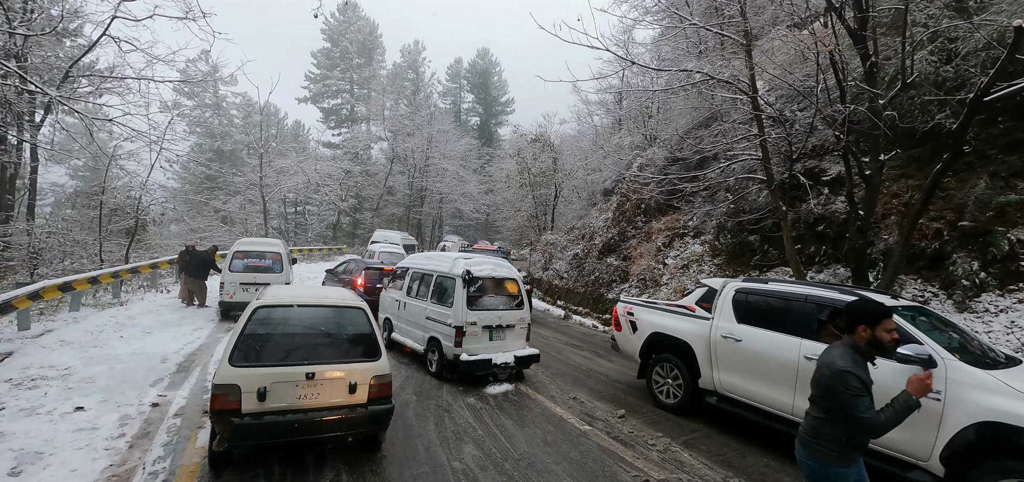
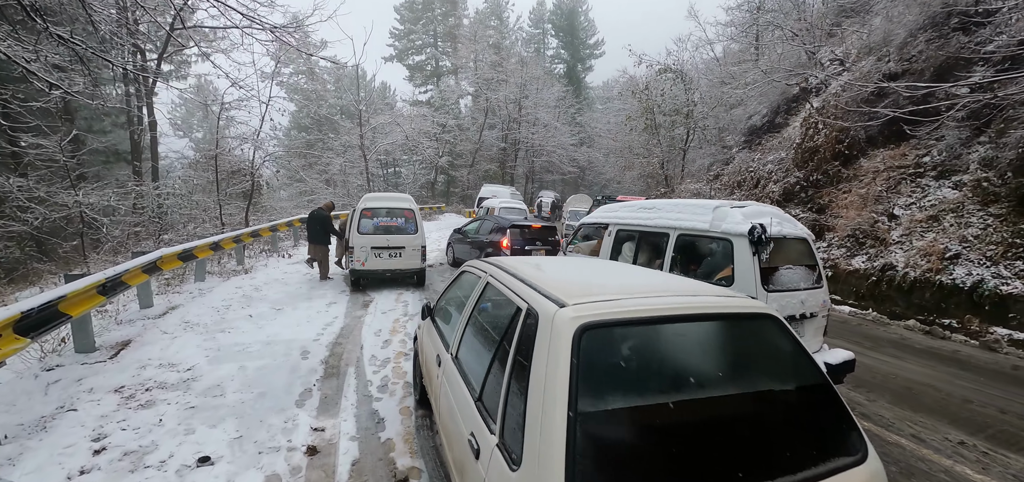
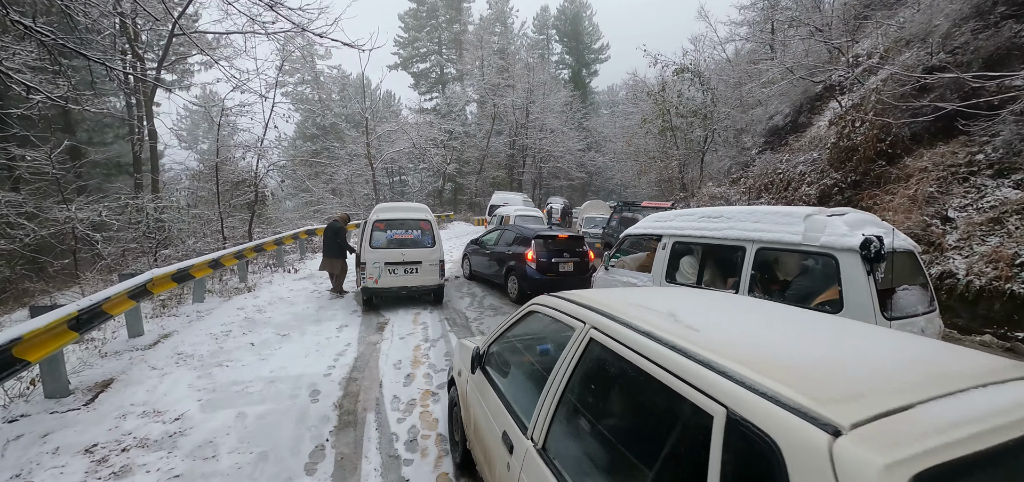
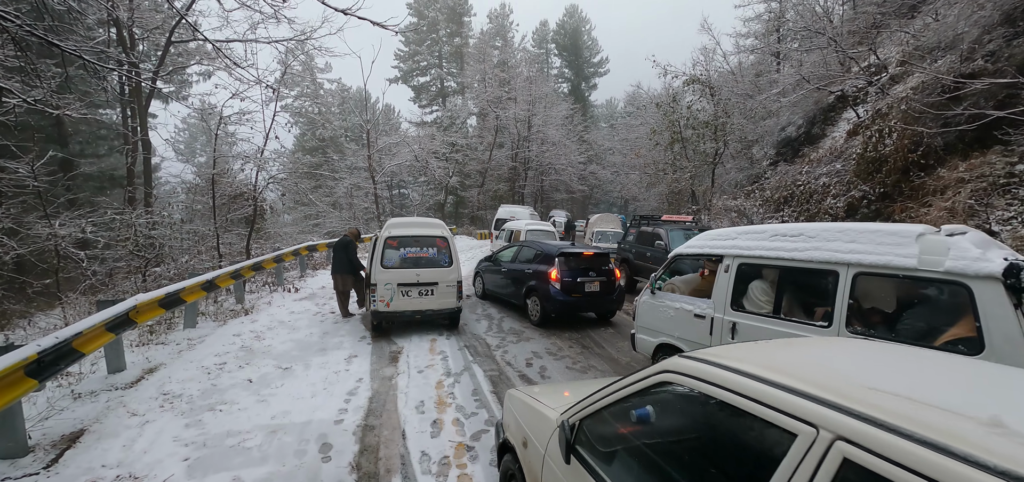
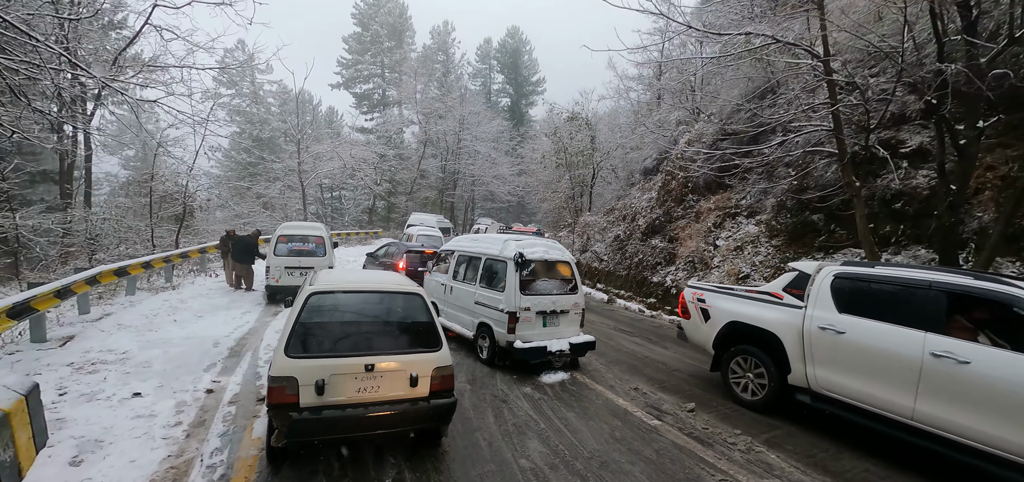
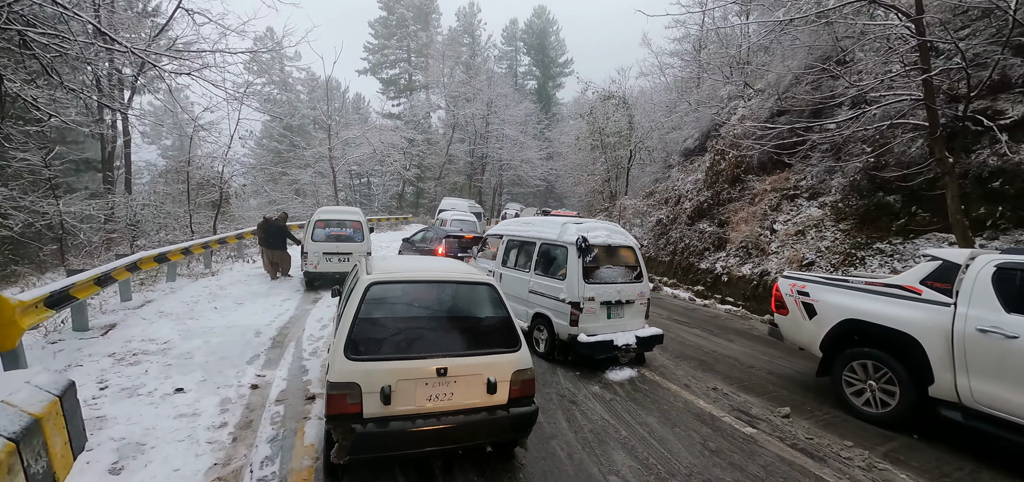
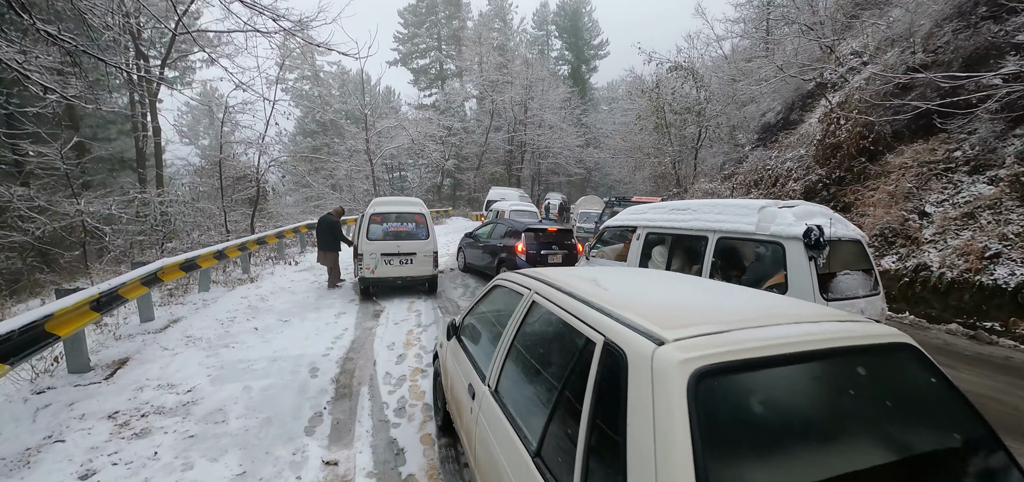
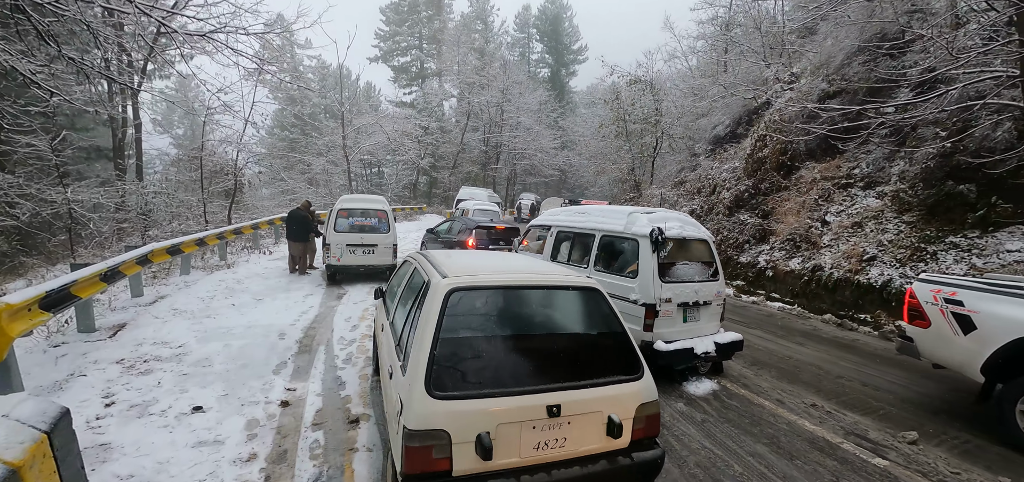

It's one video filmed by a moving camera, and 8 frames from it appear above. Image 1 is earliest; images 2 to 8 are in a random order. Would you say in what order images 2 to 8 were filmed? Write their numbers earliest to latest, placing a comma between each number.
5, 6, 8, 2, 7, 3, 4
